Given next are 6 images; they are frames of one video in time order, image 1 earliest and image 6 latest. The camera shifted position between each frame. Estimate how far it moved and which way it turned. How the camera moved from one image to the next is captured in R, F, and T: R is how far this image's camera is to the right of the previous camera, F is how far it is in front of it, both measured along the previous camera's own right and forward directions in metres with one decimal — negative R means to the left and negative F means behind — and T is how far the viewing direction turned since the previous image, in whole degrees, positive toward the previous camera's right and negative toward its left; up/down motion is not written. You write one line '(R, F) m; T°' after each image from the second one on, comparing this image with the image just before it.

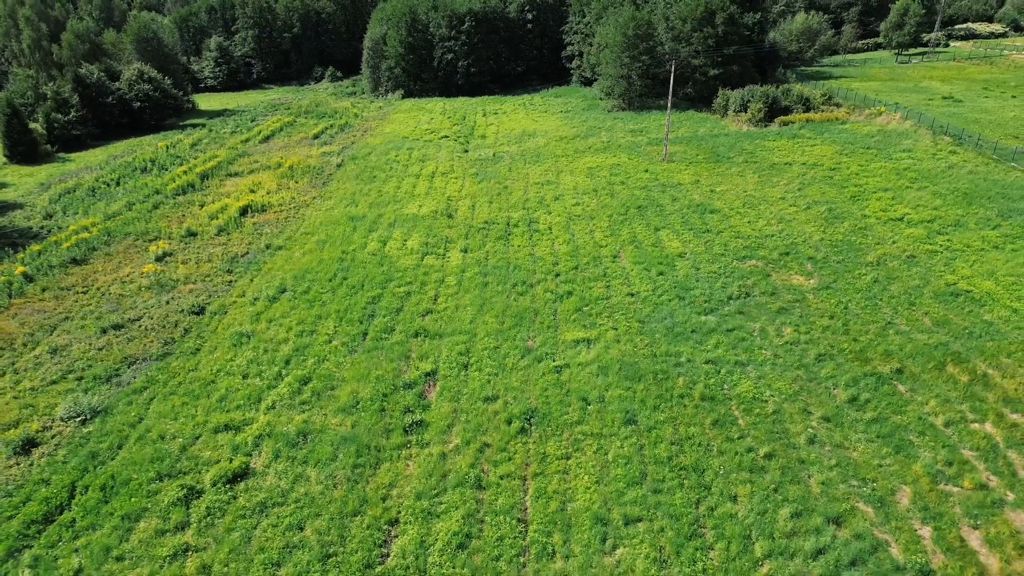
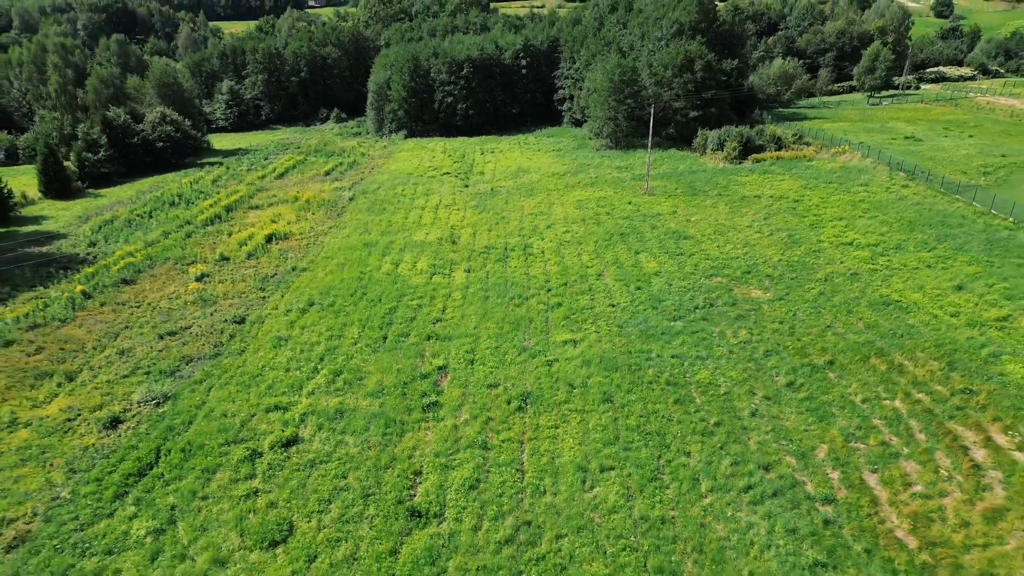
(-0.1, -3.1) m; 0°
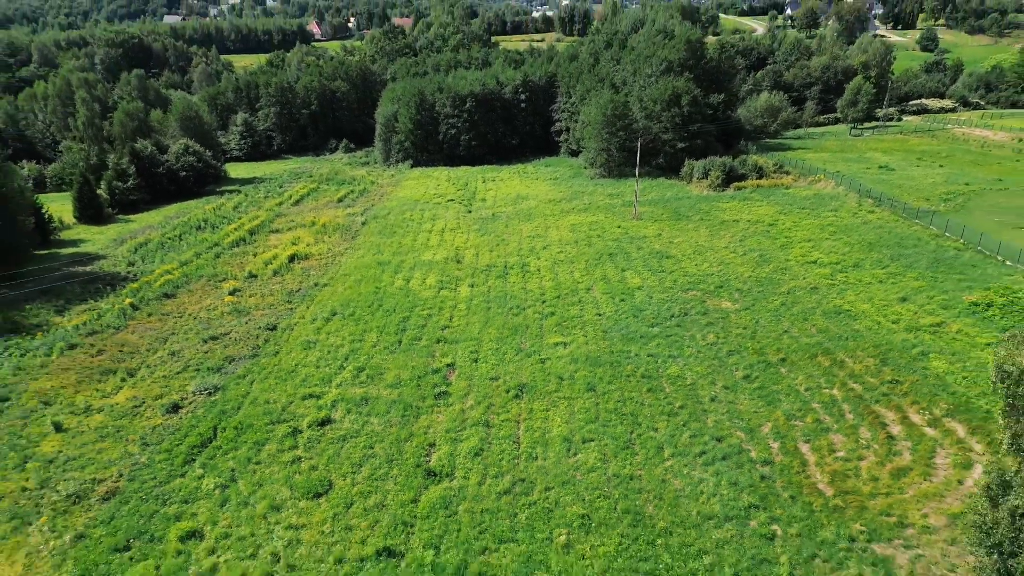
(+0.1, -3.0) m; 0°
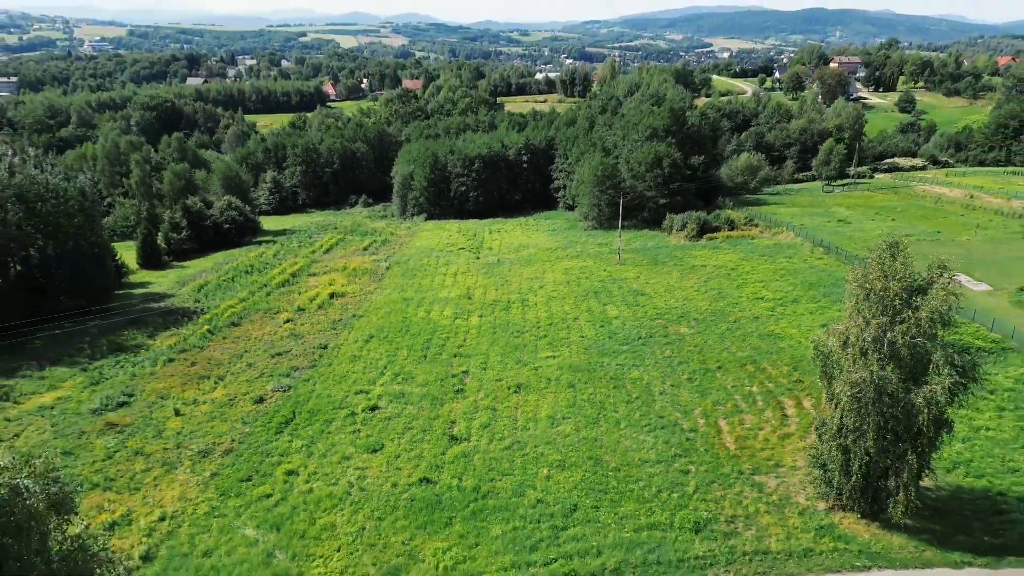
(+0.2, -6.6) m; 0°
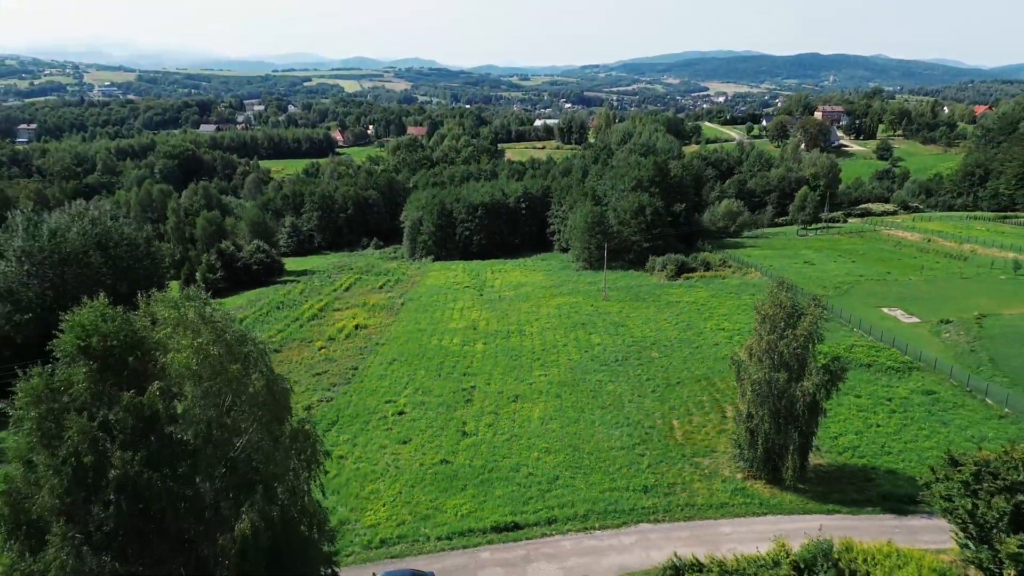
(+0.1, -6.5) m; 0°
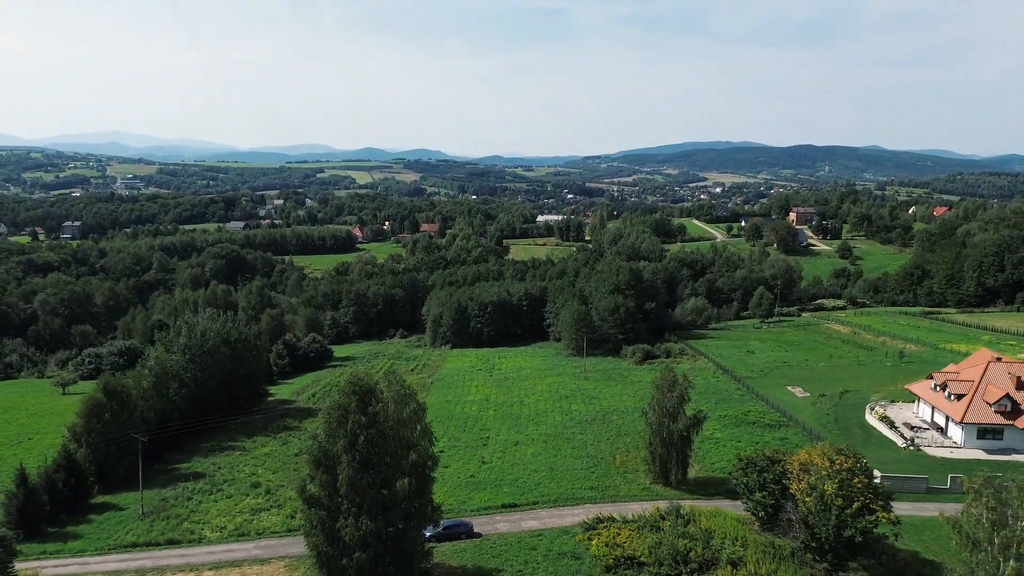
(+0.2, -17.4) m; 0°
